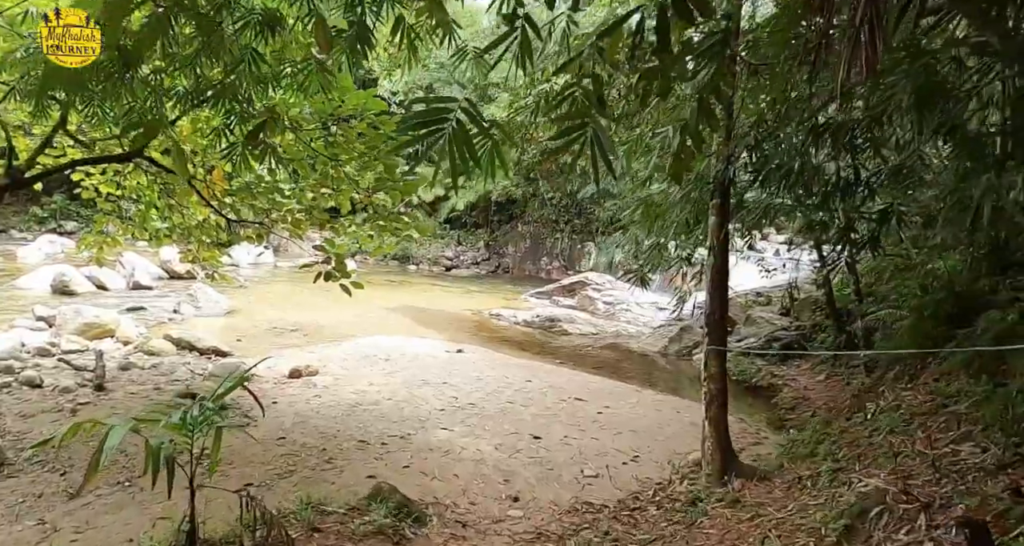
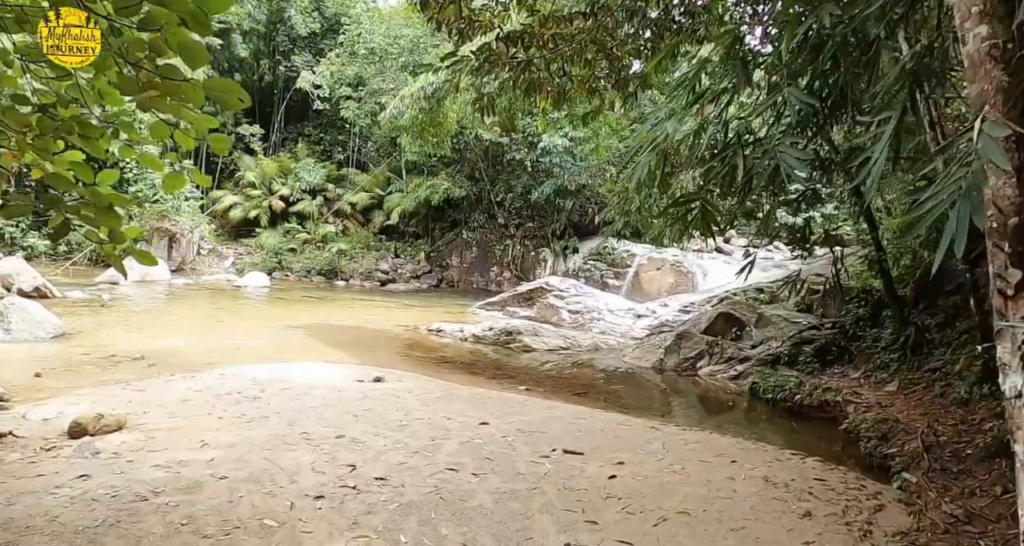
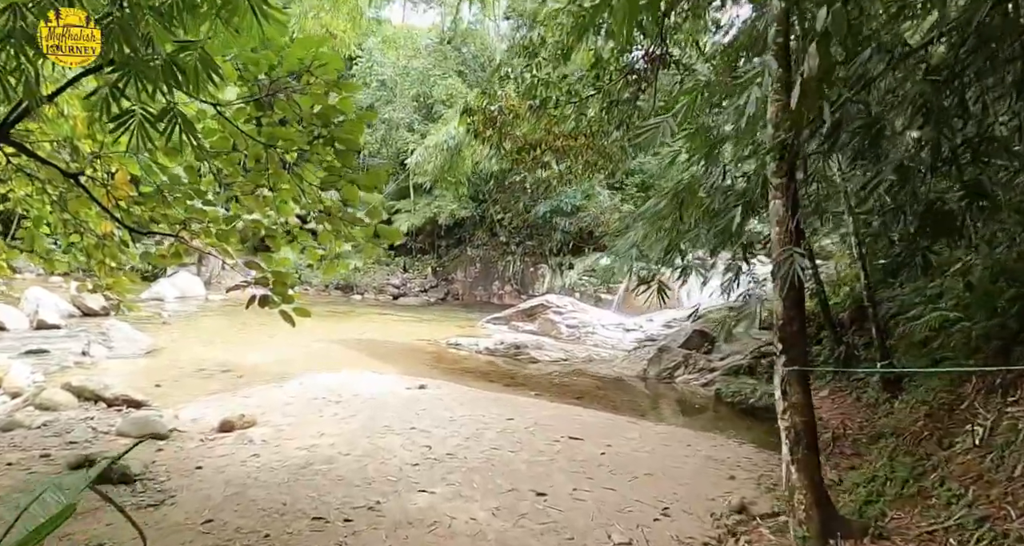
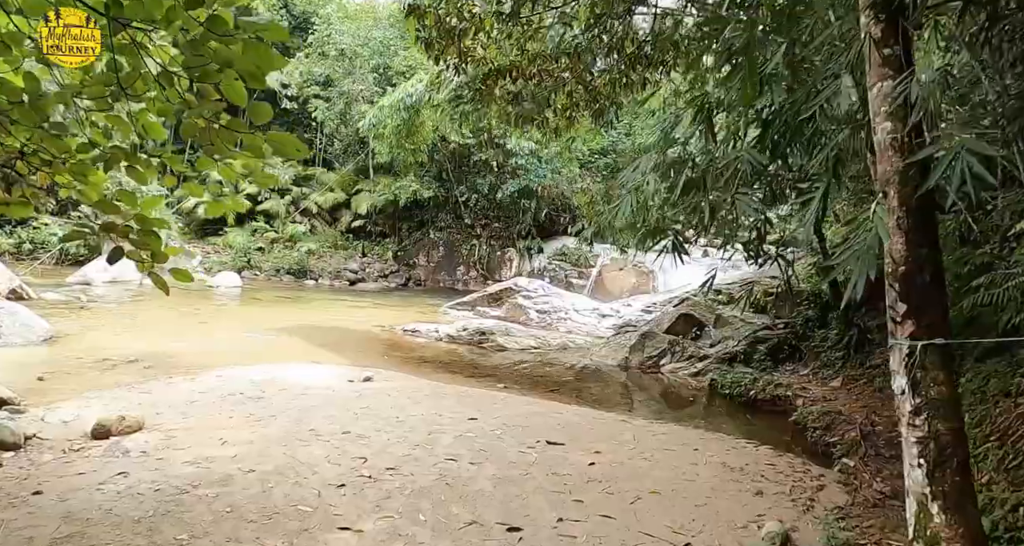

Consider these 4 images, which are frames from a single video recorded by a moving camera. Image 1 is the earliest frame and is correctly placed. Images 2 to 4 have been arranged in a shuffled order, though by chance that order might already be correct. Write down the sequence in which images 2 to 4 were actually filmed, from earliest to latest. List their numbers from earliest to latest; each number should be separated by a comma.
3, 4, 2
